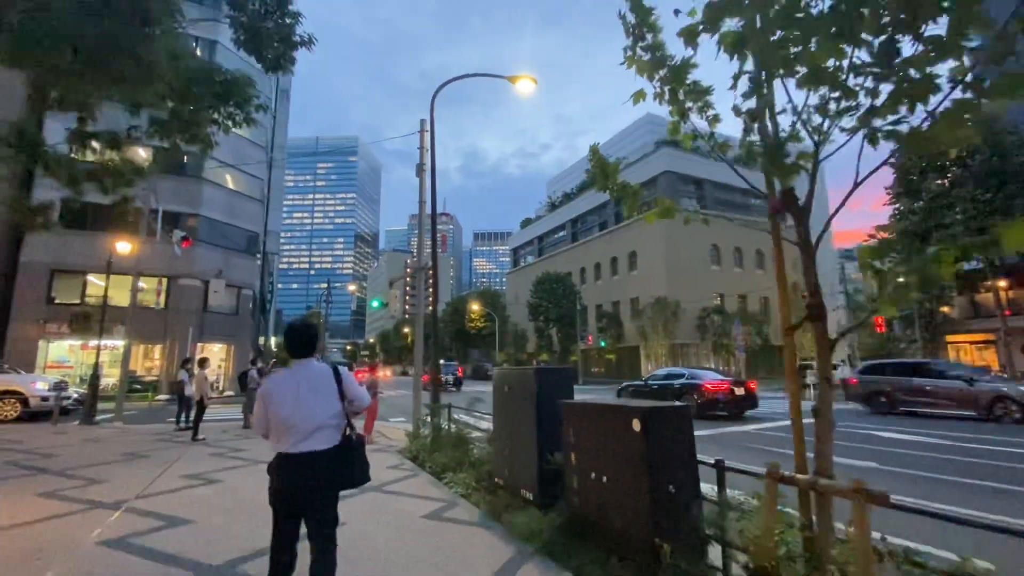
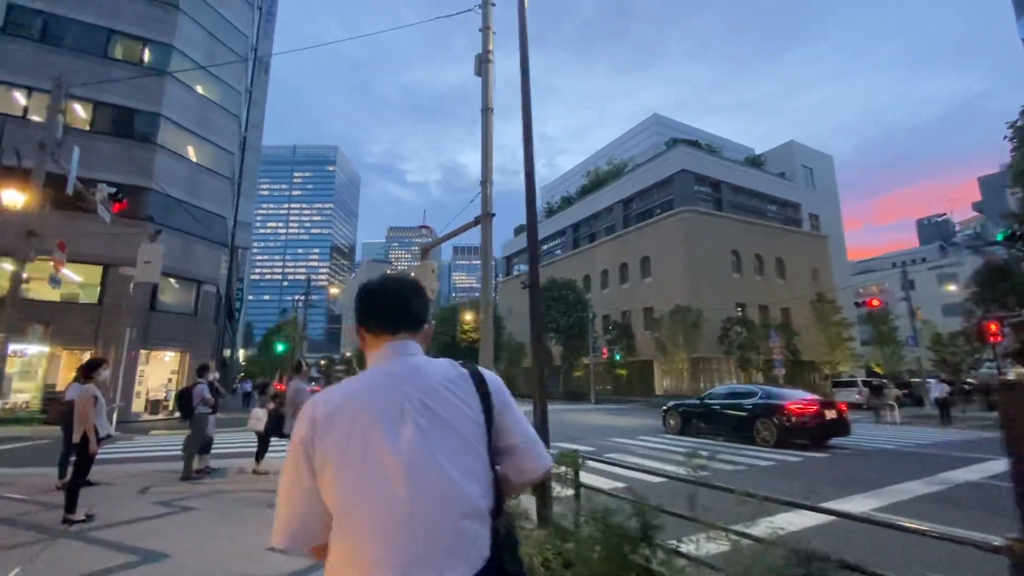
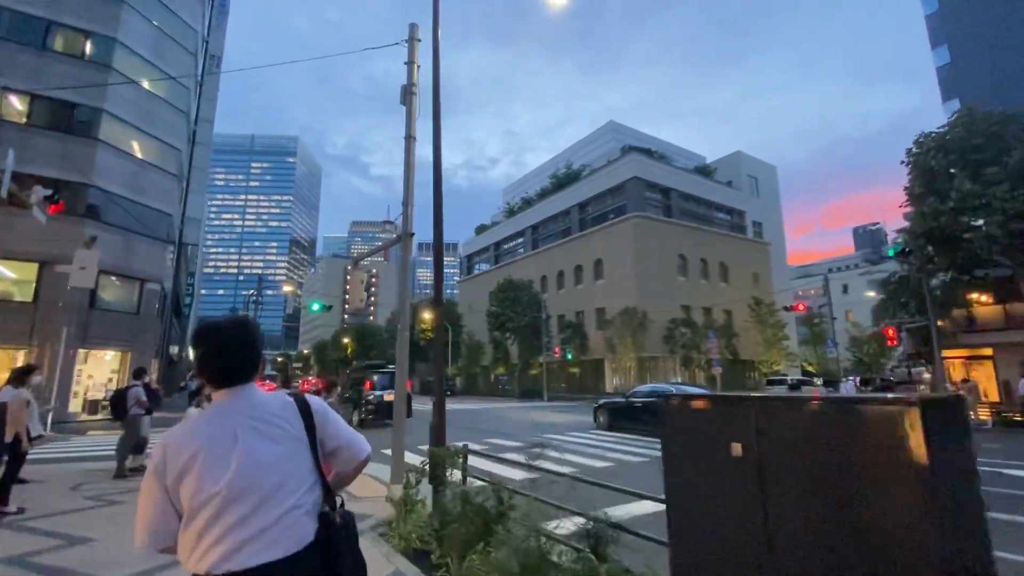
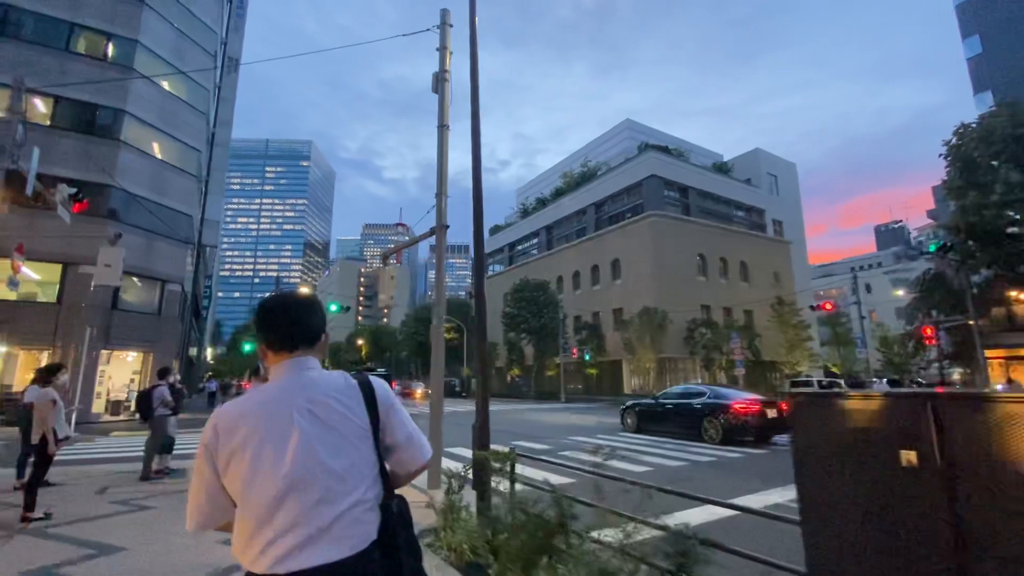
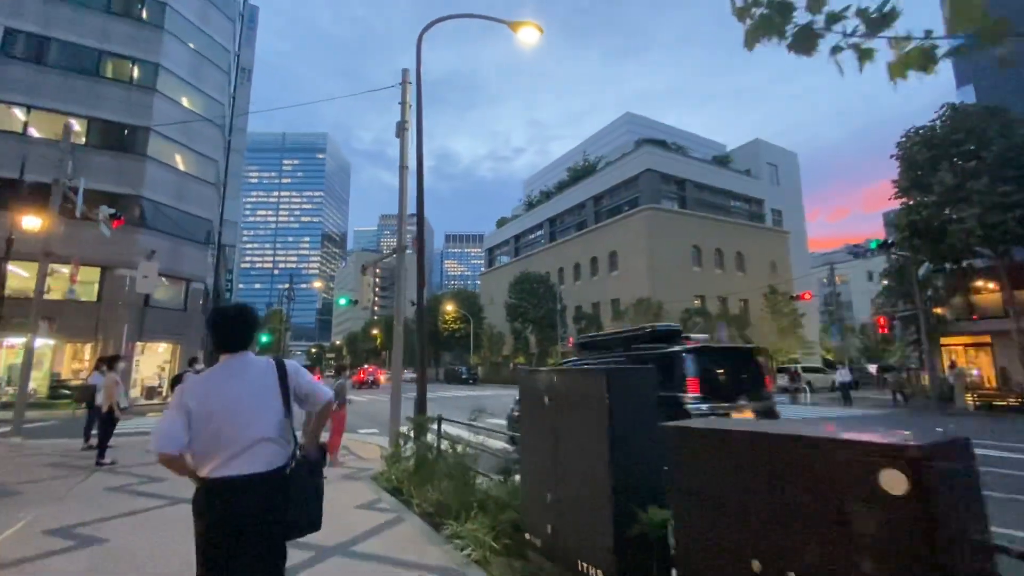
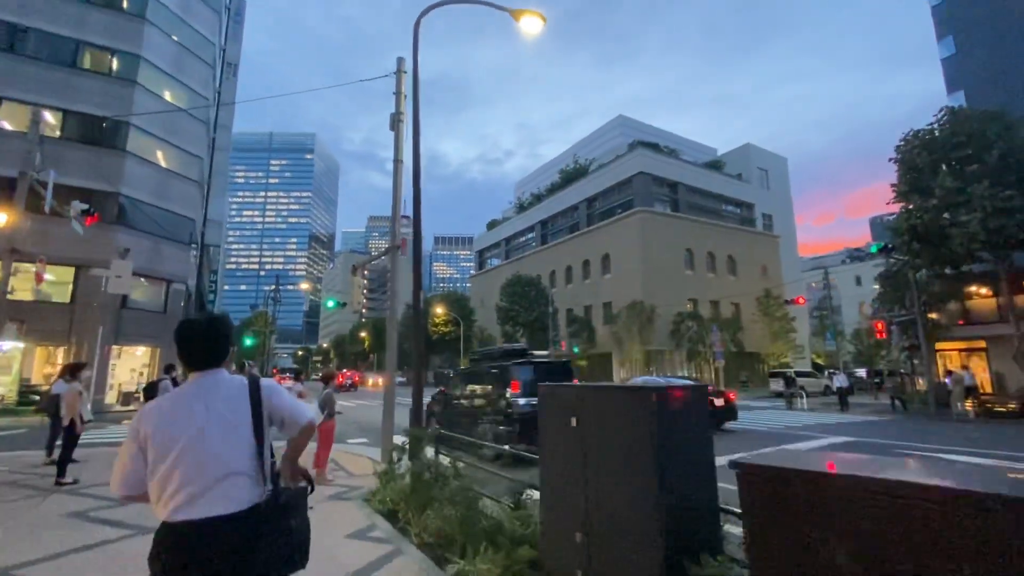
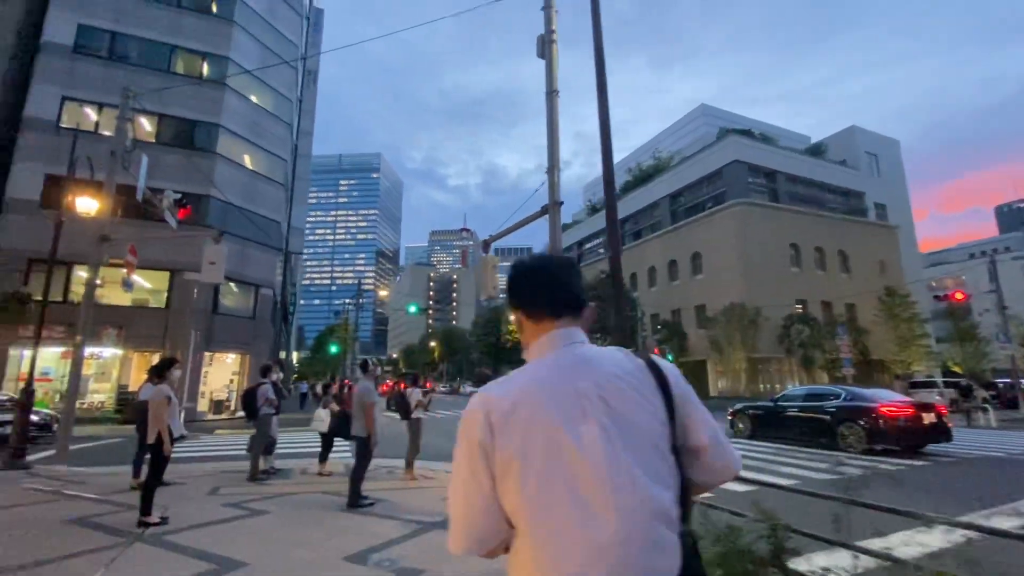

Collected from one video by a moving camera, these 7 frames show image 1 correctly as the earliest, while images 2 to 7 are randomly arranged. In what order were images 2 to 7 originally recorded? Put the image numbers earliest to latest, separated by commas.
5, 6, 3, 4, 2, 7
